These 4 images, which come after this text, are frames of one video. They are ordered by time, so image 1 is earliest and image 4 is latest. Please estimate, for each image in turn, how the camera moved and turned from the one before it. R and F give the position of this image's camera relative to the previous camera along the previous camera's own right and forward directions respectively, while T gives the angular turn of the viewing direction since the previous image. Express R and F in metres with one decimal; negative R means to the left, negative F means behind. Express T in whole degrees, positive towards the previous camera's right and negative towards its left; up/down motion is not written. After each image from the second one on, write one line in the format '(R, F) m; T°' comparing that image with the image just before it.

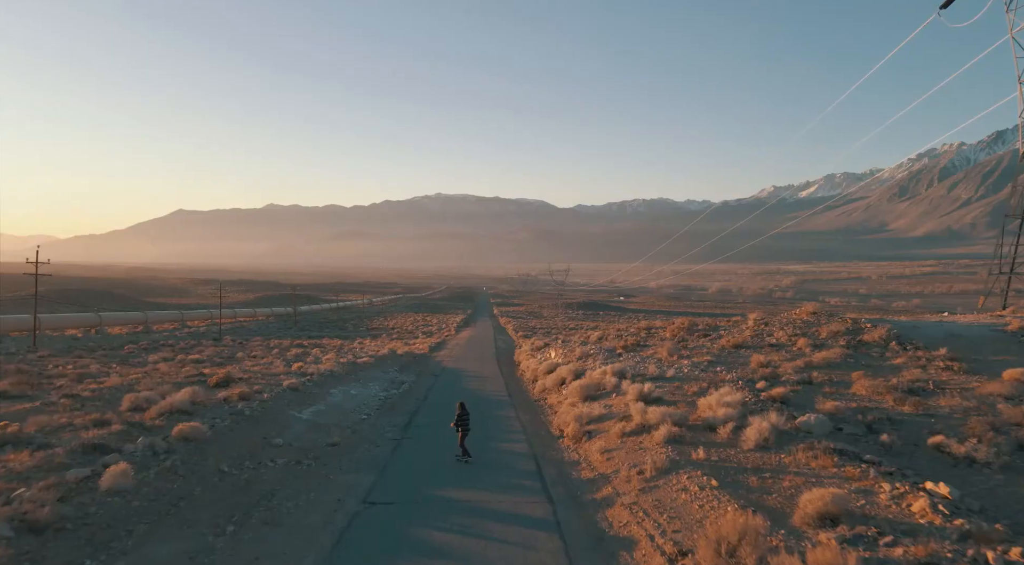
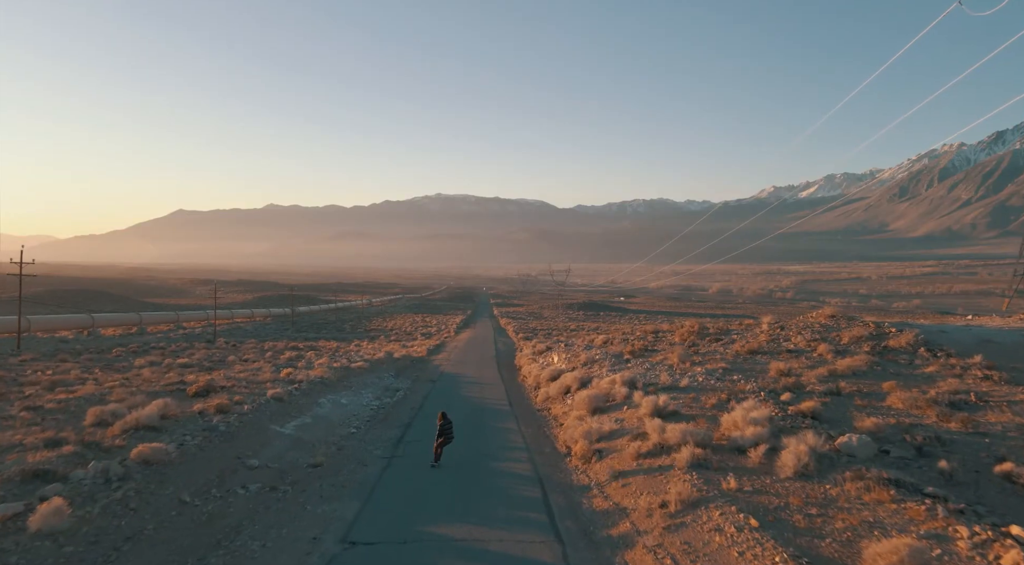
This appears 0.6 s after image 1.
(0.0, +1.6) m; 0°
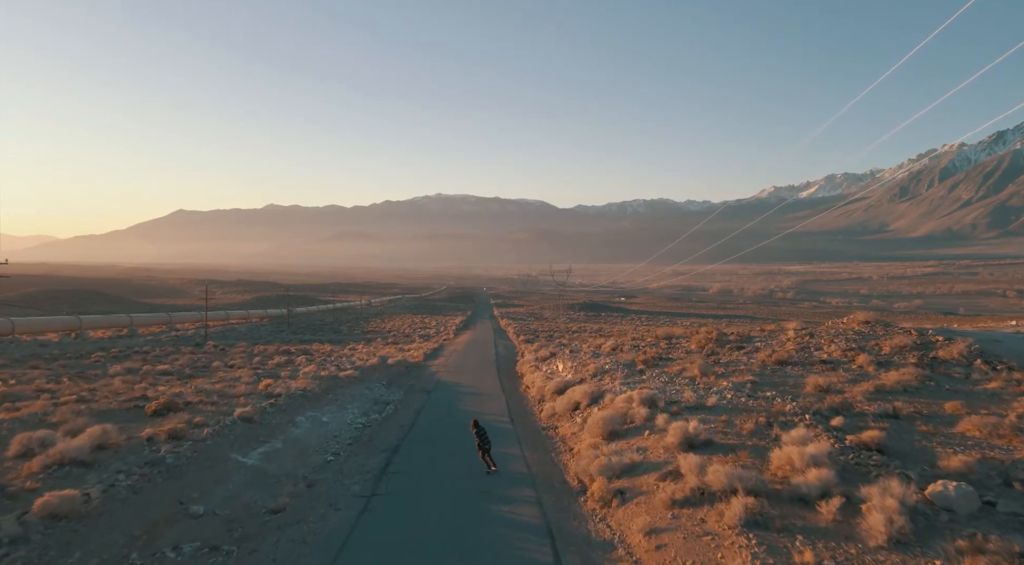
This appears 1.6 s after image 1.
(-0.1, +2.5) m; 0°
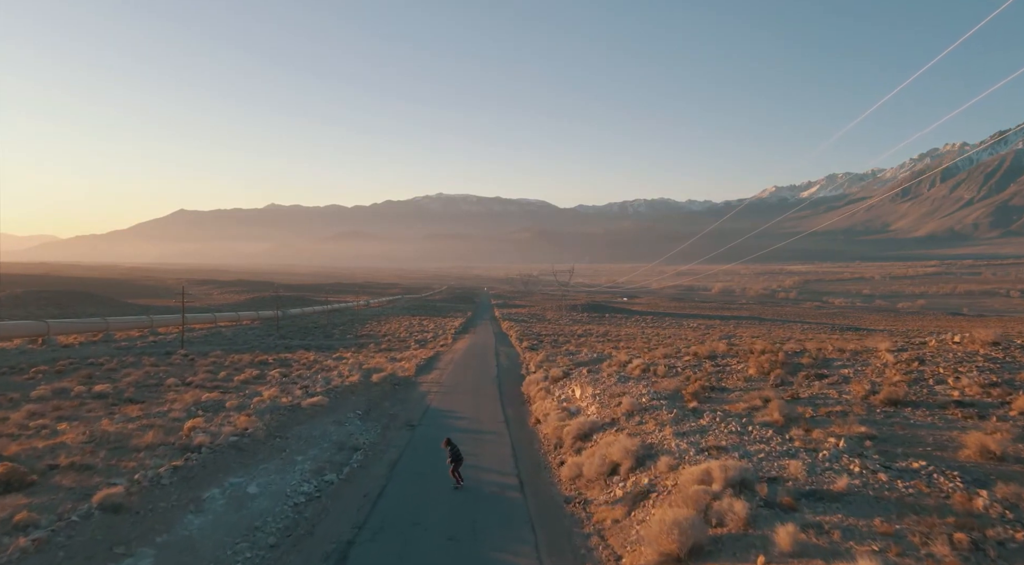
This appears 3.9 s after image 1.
(-0.2, +6.3) m; 0°
